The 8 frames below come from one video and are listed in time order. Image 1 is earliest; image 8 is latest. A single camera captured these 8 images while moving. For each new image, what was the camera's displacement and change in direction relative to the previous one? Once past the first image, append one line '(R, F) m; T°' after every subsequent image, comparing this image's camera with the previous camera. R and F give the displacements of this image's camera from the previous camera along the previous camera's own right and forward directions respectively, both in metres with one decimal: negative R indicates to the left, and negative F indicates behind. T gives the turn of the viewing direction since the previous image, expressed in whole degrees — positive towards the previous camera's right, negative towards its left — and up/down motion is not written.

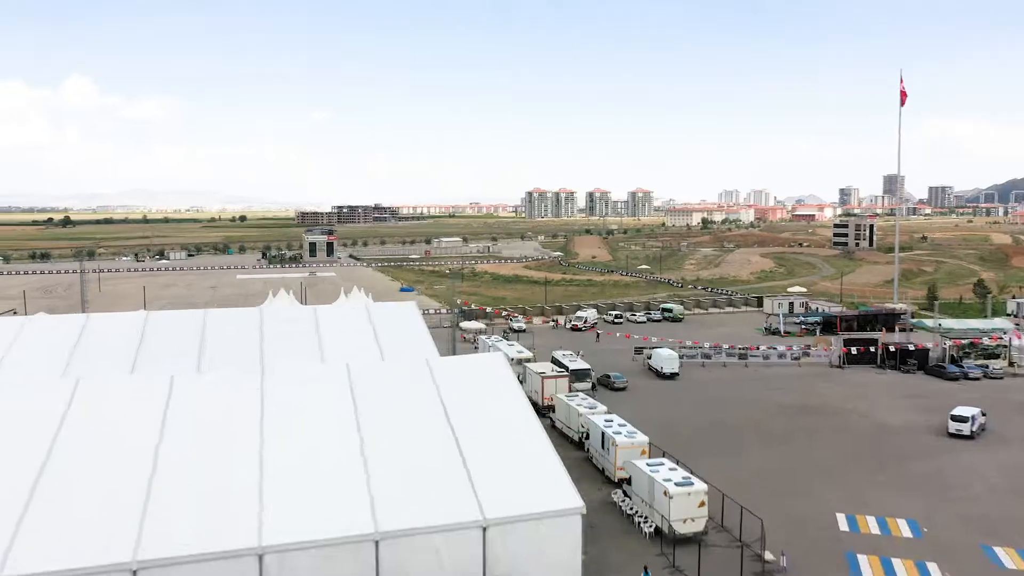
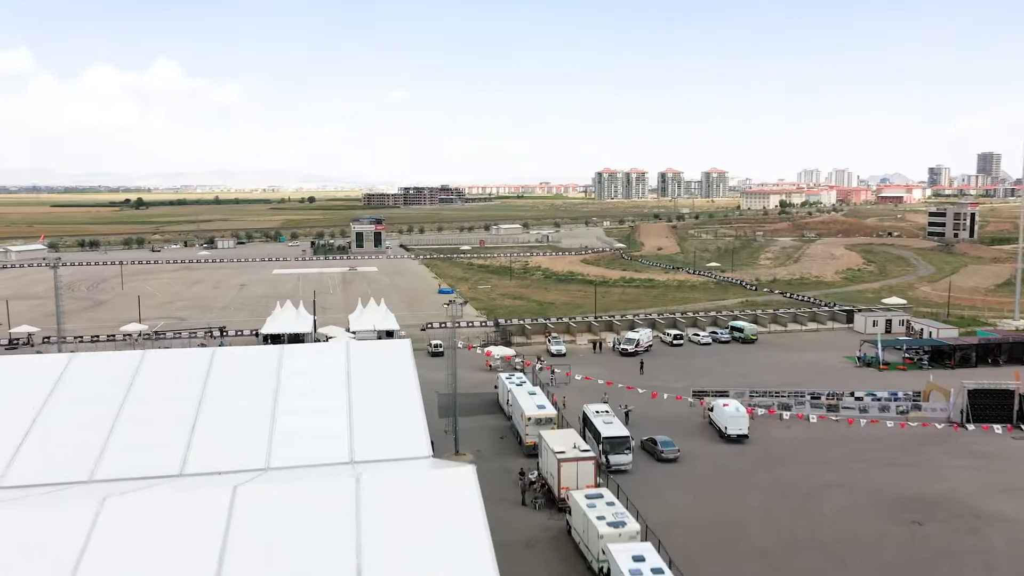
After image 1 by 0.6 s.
(+1.7, +7.8) m; -5°
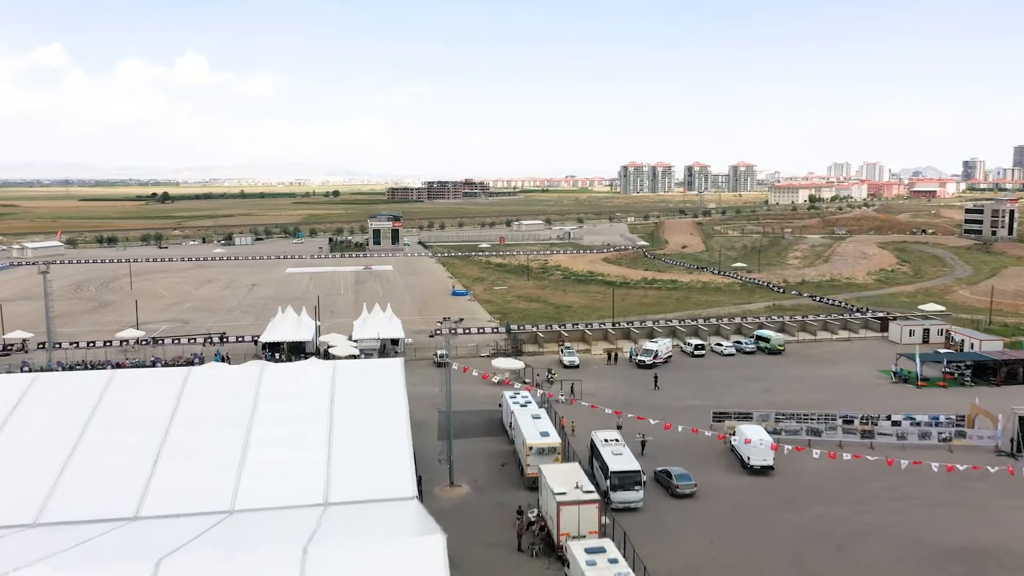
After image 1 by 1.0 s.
(+0.7, +2.4) m; -2°
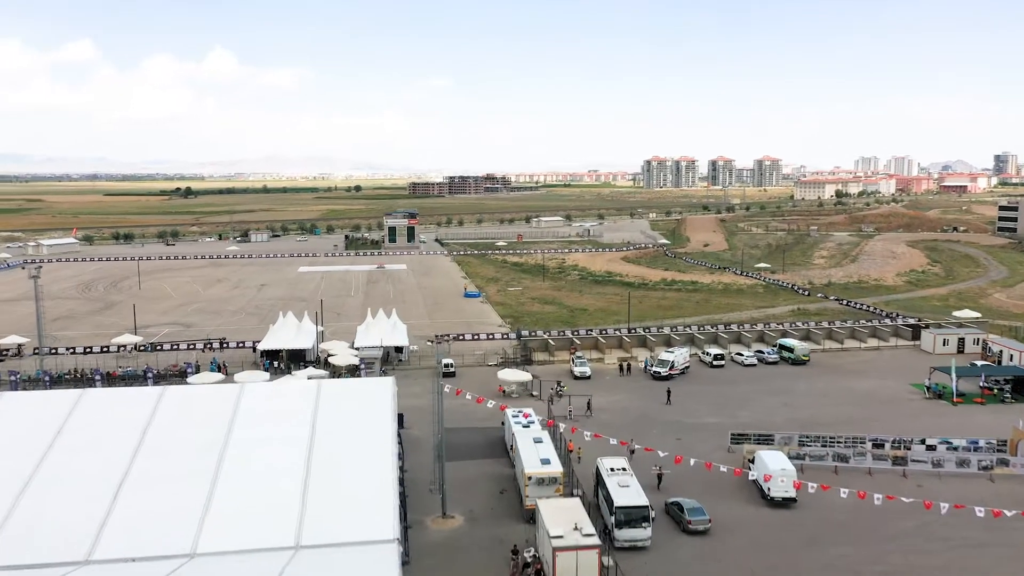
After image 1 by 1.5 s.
(+0.7, +2.0) m; -2°
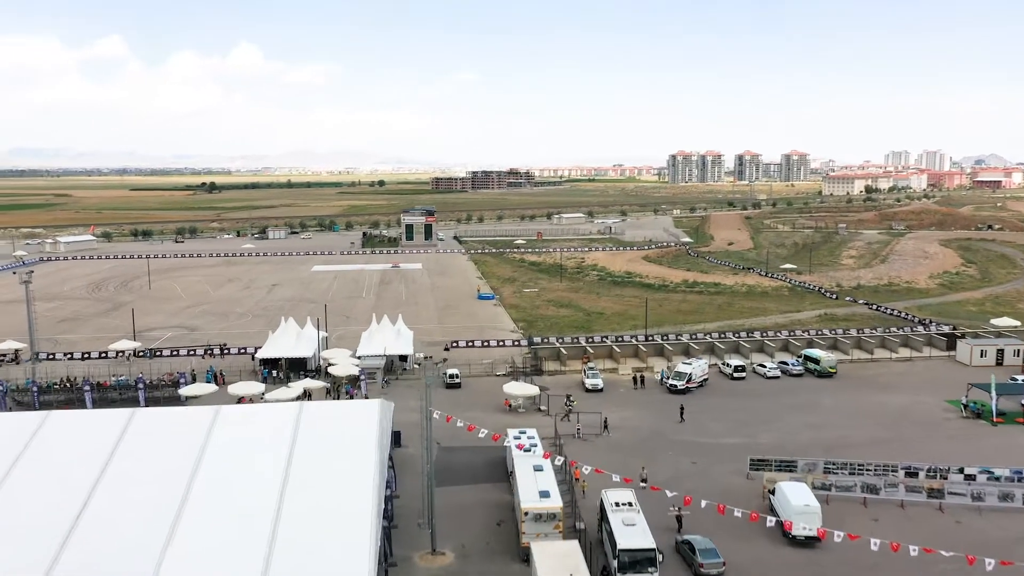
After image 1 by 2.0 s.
(+0.7, +1.9) m; -2°
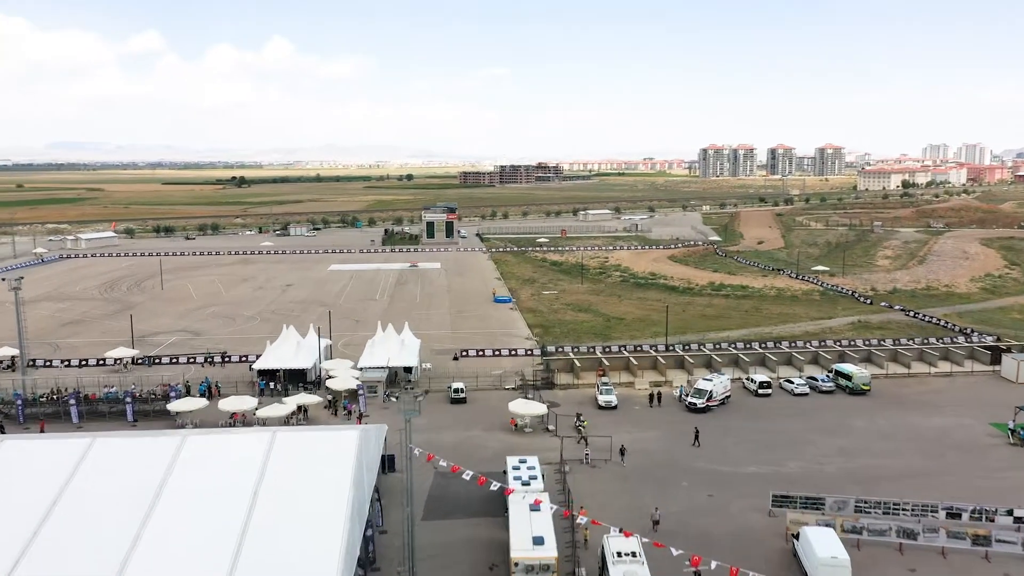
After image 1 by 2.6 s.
(+0.9, +2.2) m; -2°
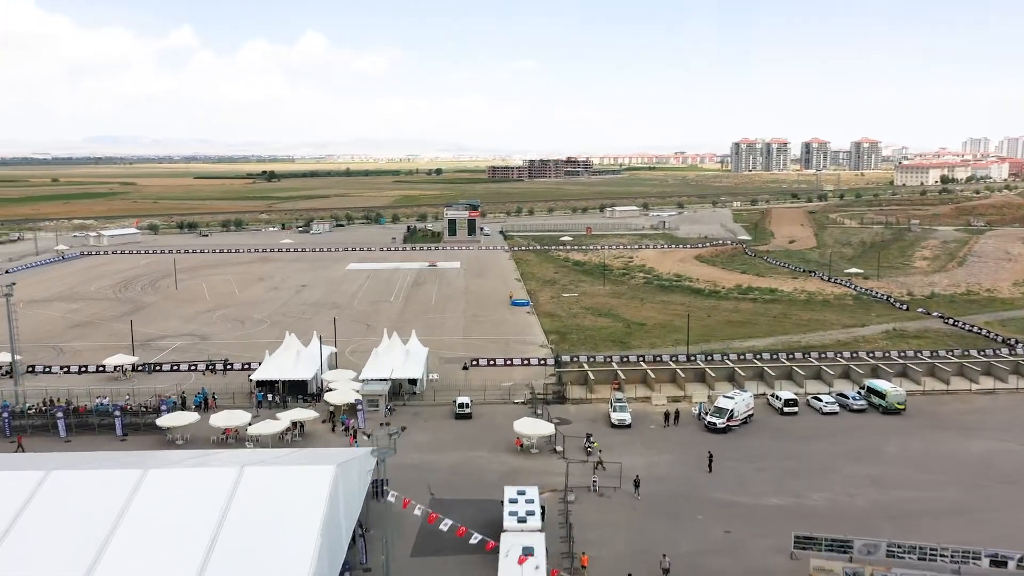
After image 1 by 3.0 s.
(+0.9, +1.9) m; -2°
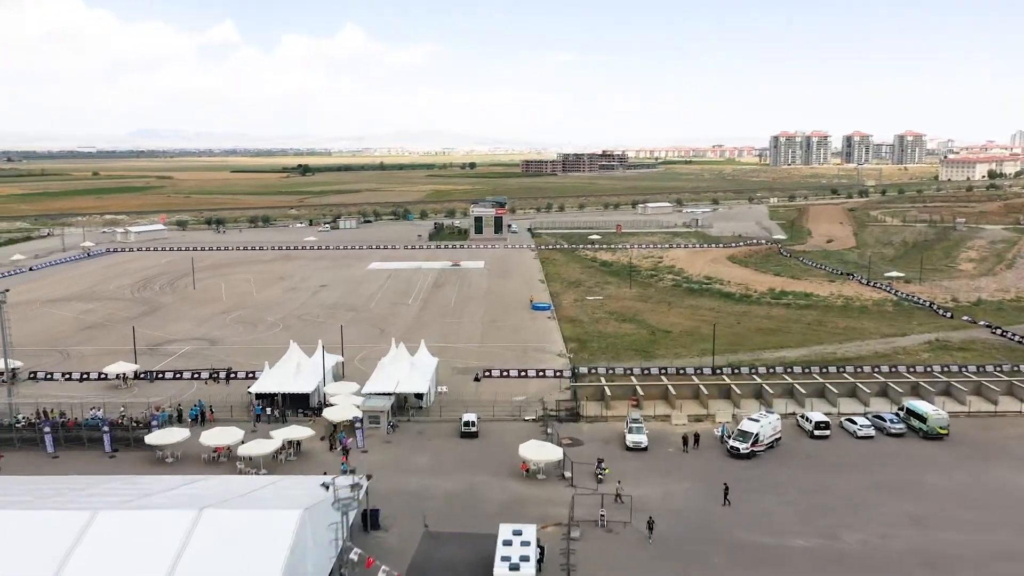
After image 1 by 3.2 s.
(+1.0, +2.0) m; -2°
